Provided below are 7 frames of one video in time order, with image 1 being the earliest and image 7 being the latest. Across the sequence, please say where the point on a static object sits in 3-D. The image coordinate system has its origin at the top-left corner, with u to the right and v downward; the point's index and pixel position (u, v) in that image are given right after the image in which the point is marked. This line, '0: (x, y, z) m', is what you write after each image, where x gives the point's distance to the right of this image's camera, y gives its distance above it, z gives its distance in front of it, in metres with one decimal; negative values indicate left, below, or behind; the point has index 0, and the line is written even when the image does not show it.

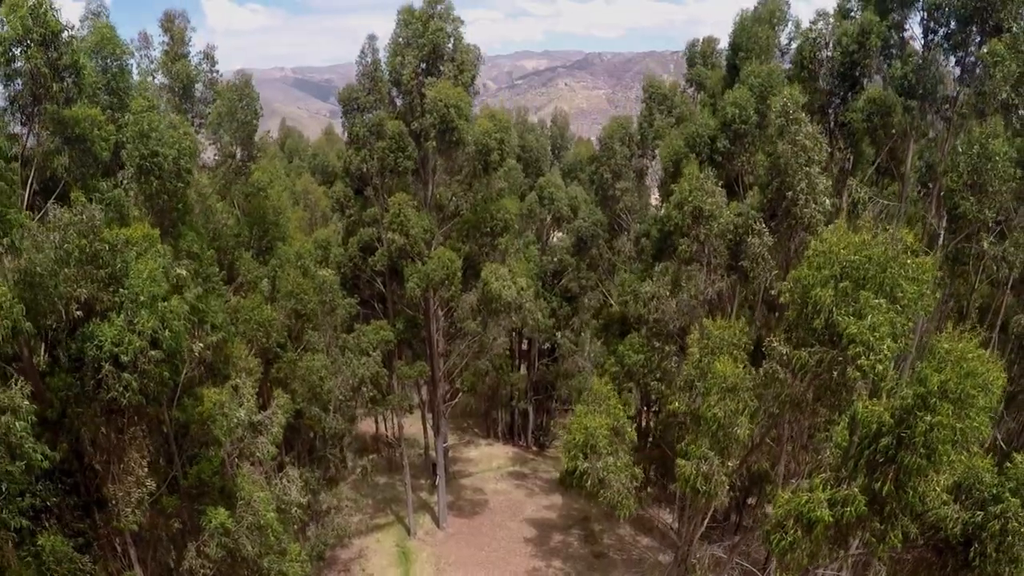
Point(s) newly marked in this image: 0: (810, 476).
0: (+4.6, -2.8, +8.9) m
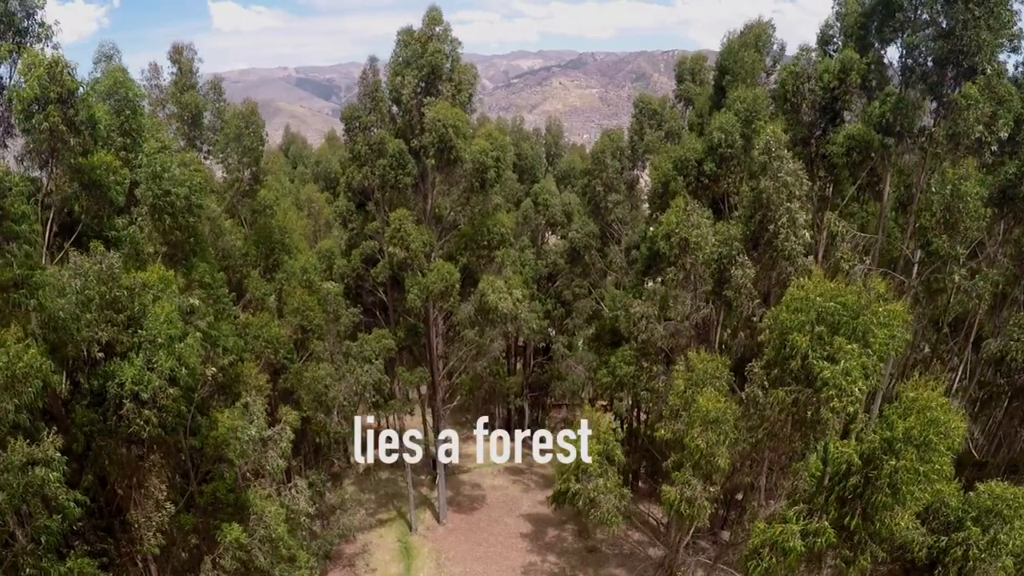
0: (+4.5, -3.5, +9.7) m
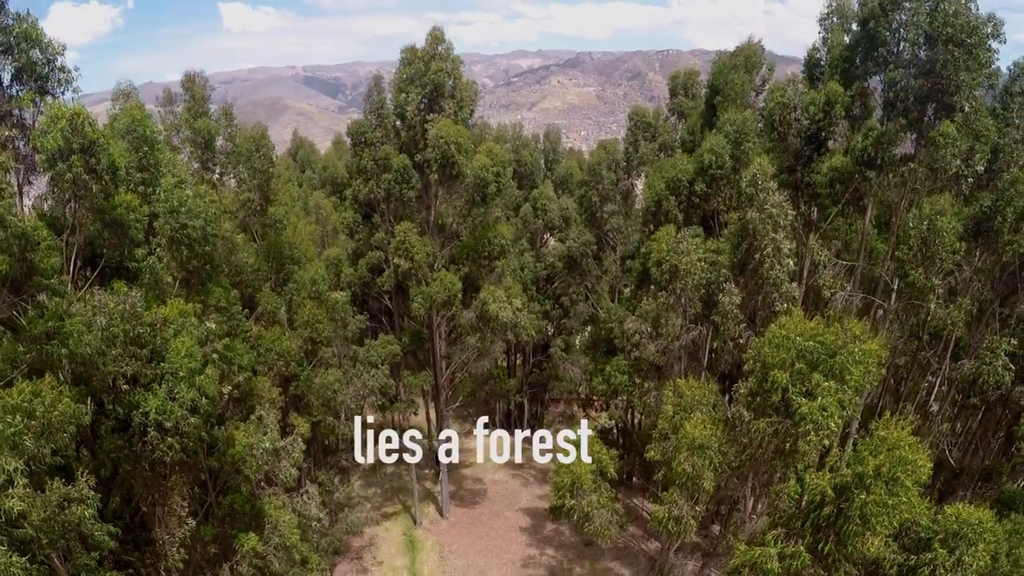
0: (+4.5, -4.1, +10.5) m
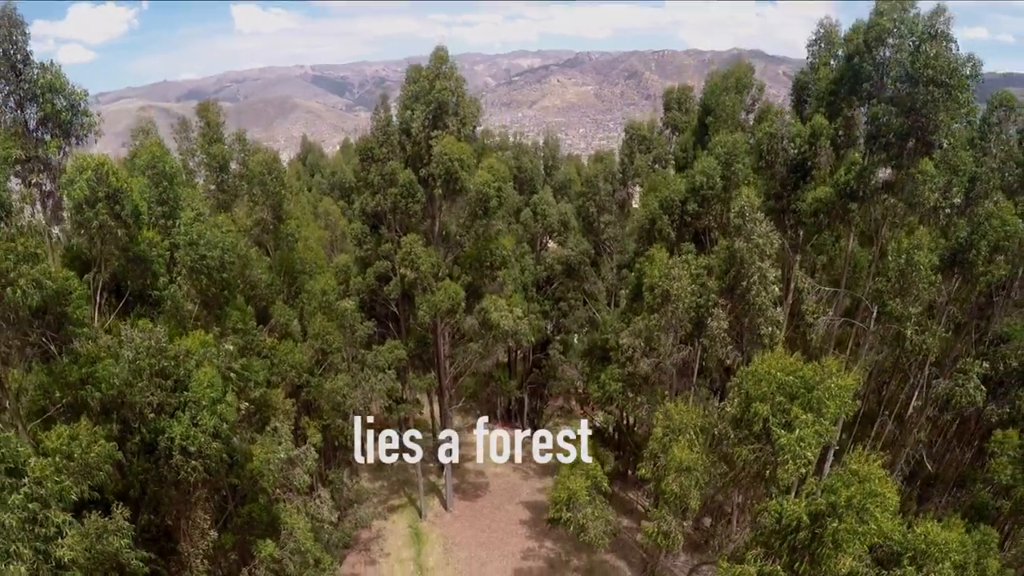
0: (+4.5, -4.8, +11.4) m
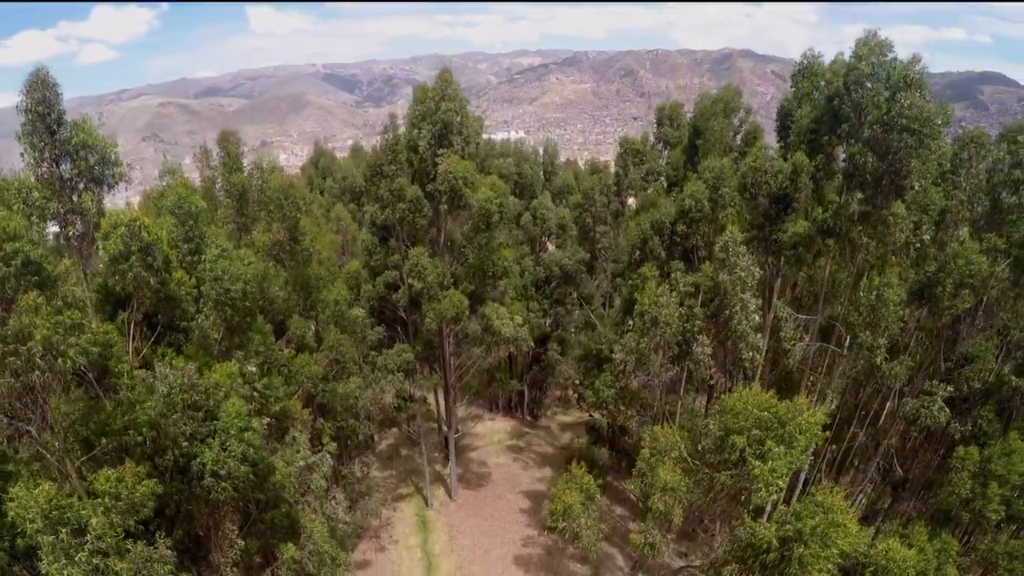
0: (+4.5, -5.6, +12.6) m
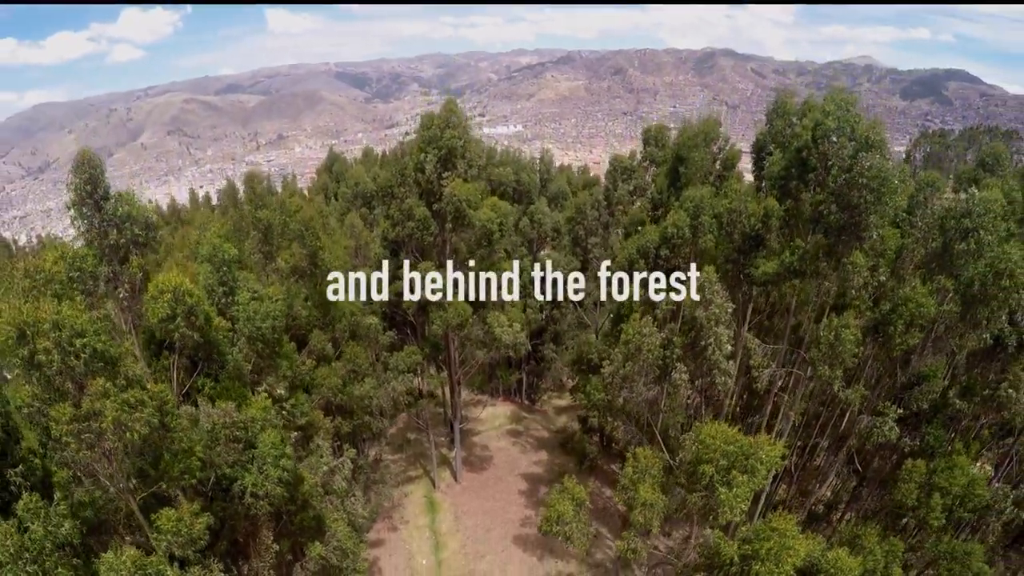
0: (+4.5, -6.6, +14.7) m
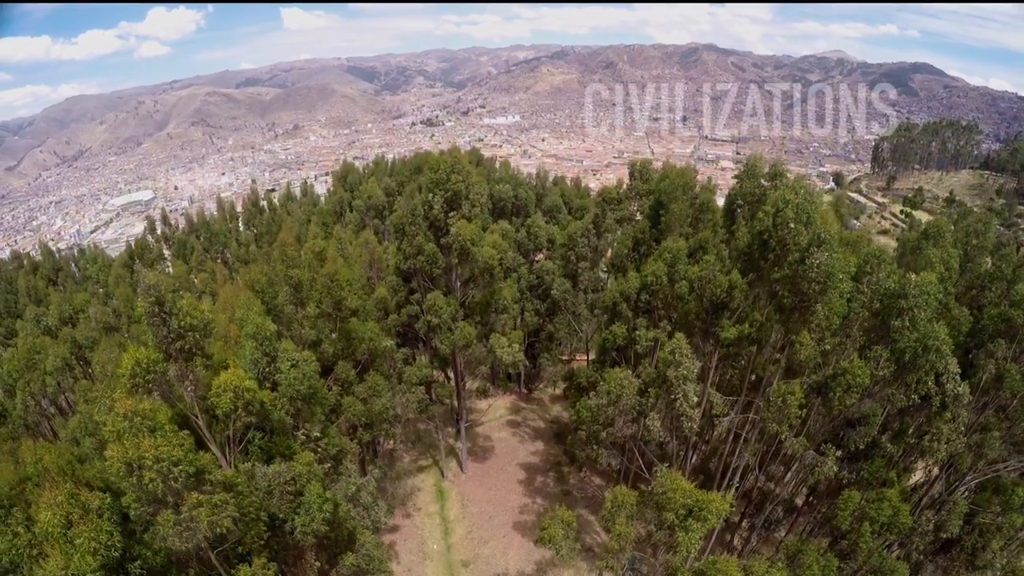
0: (+4.3, -8.6, +17.6) m
